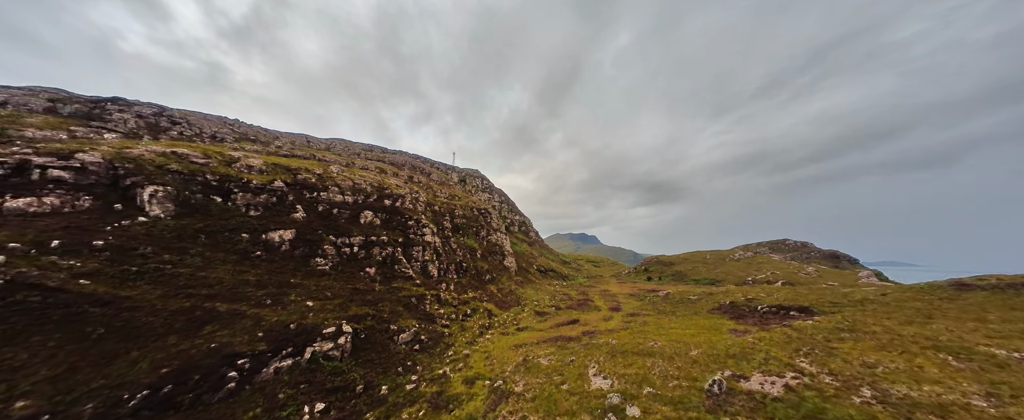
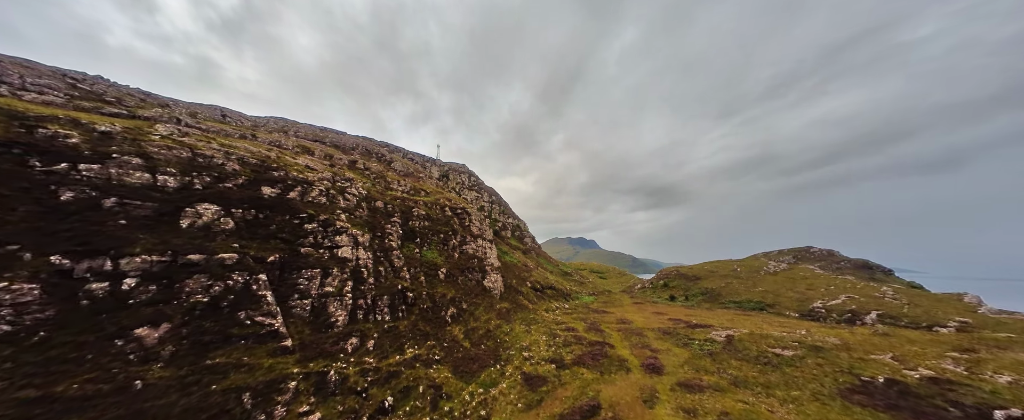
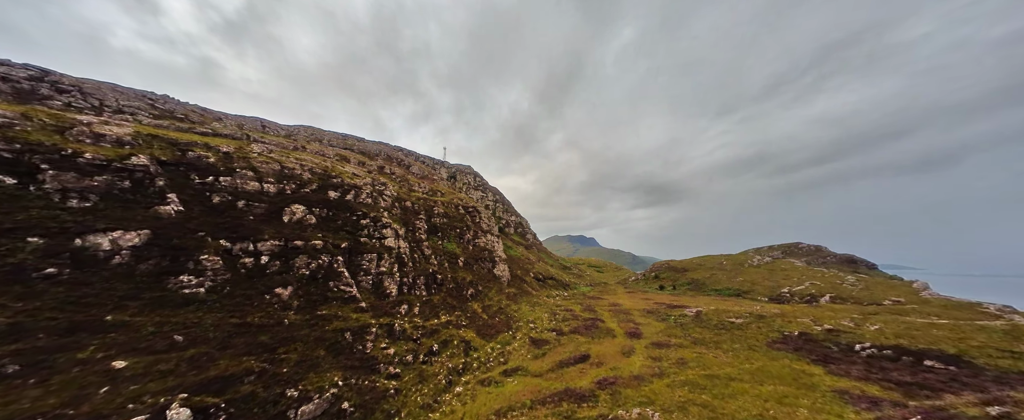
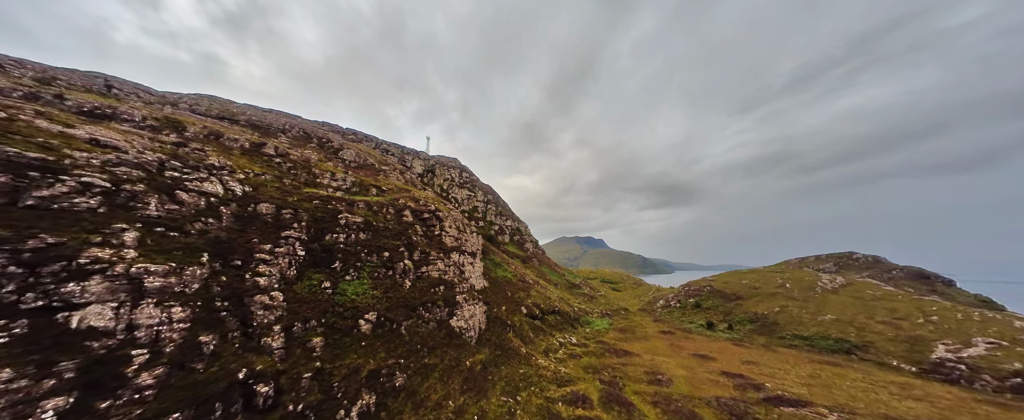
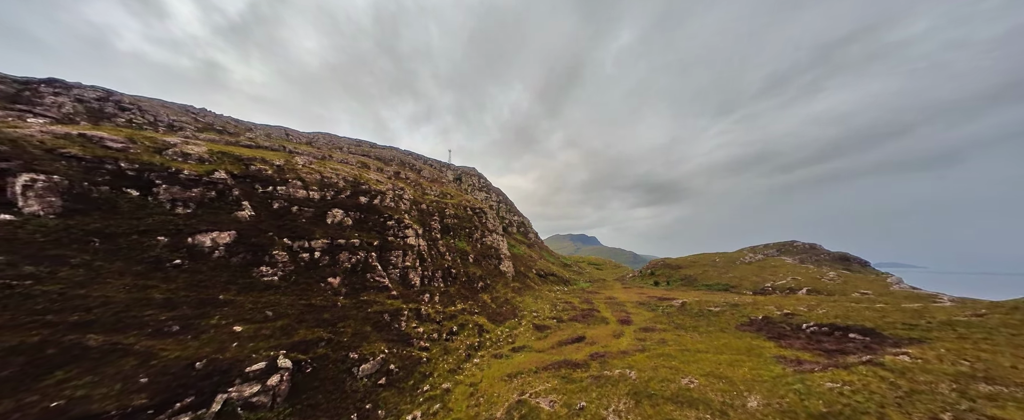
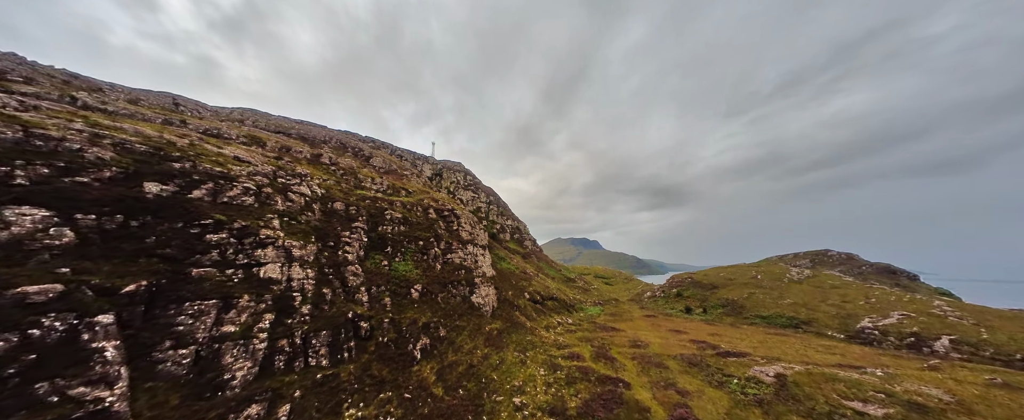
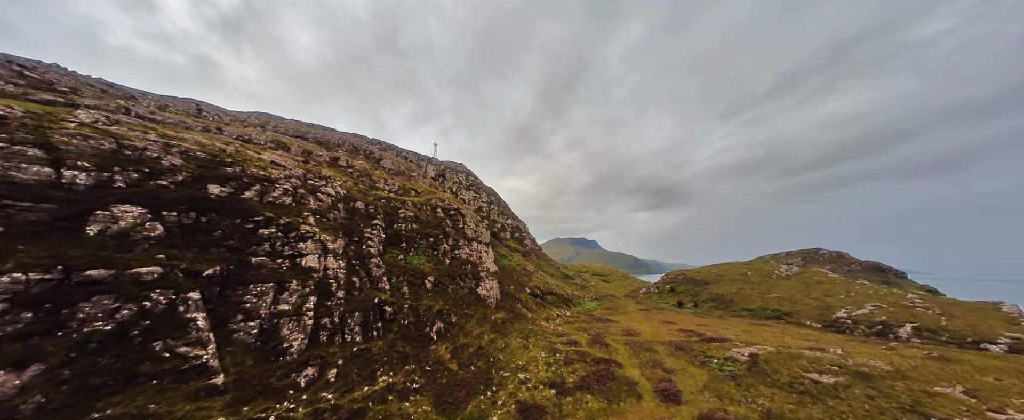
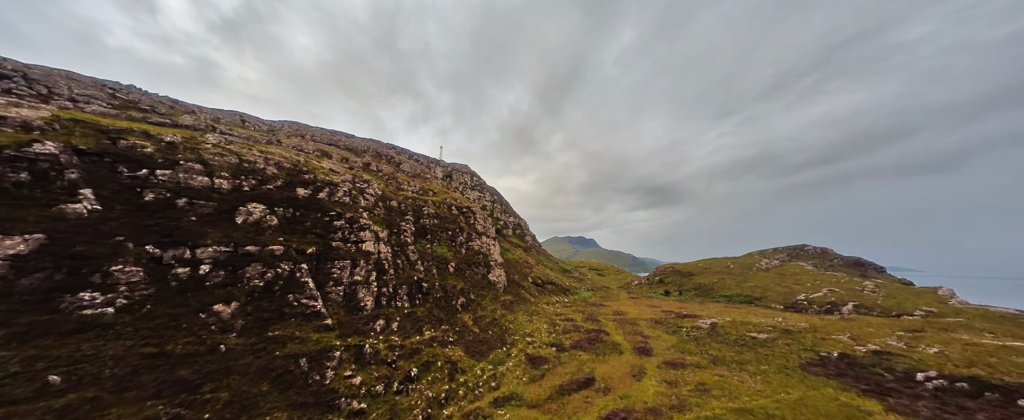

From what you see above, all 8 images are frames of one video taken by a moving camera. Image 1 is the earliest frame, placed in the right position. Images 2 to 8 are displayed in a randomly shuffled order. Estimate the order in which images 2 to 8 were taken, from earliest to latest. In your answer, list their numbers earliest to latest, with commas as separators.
5, 3, 8, 2, 7, 6, 4
